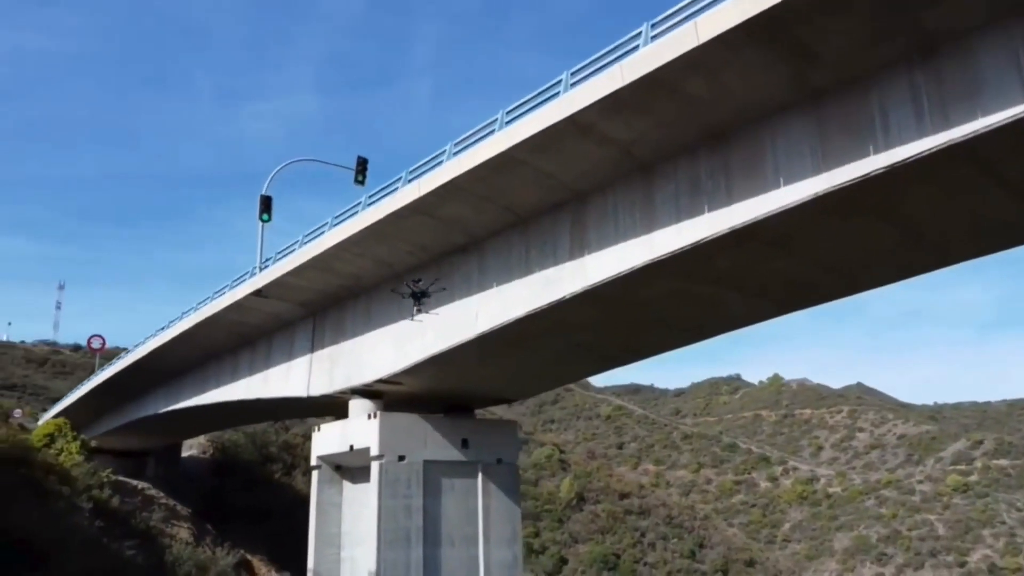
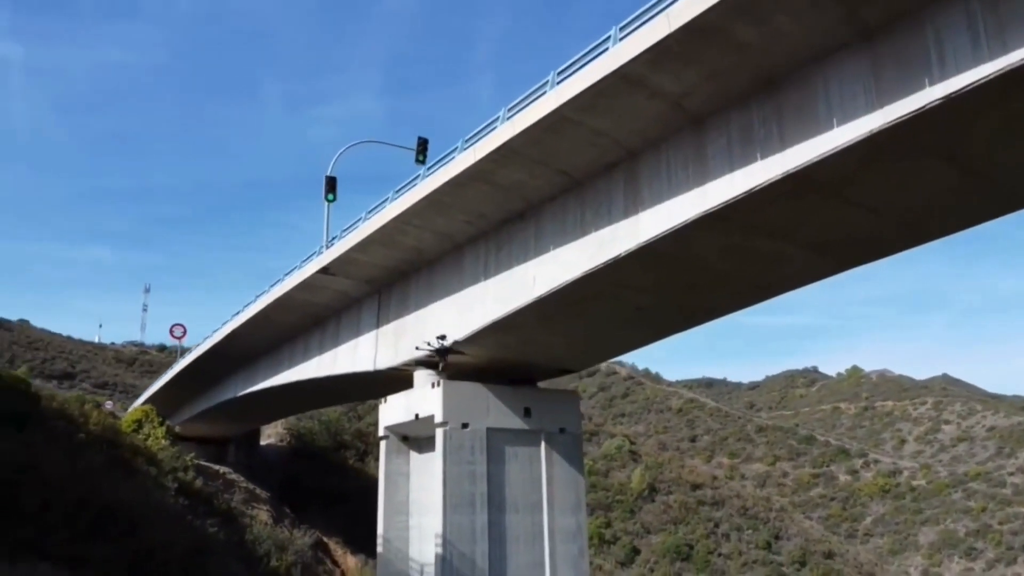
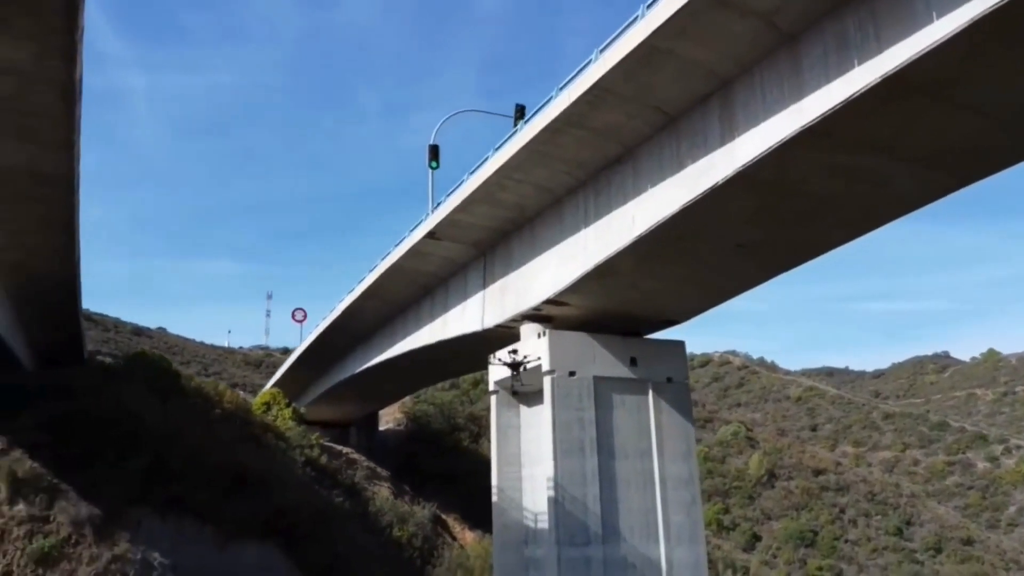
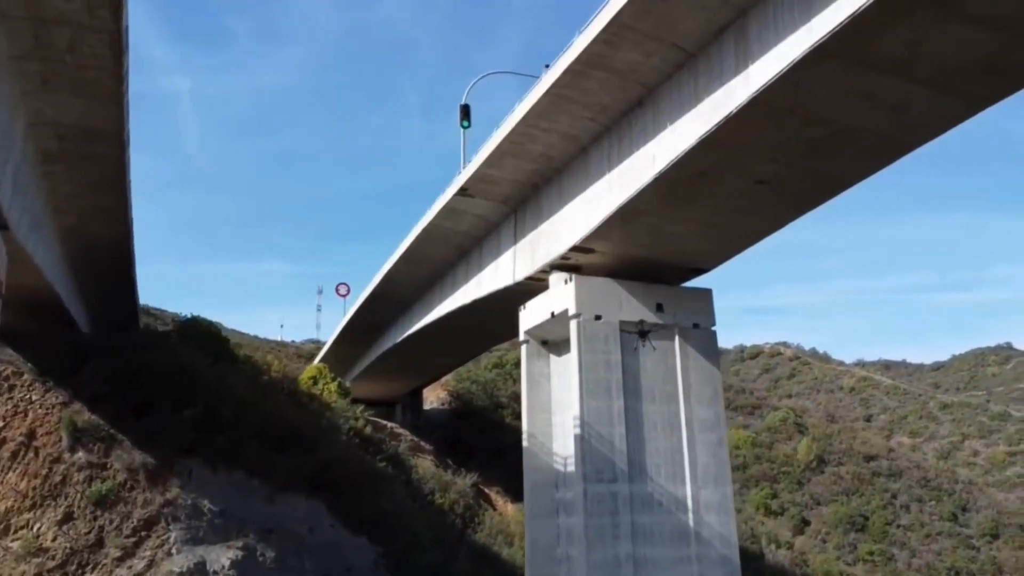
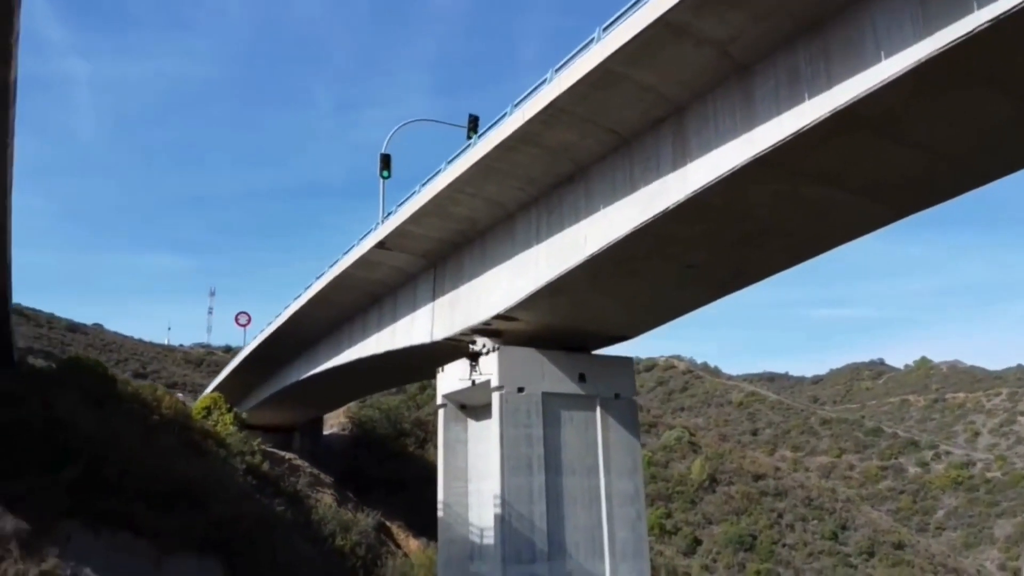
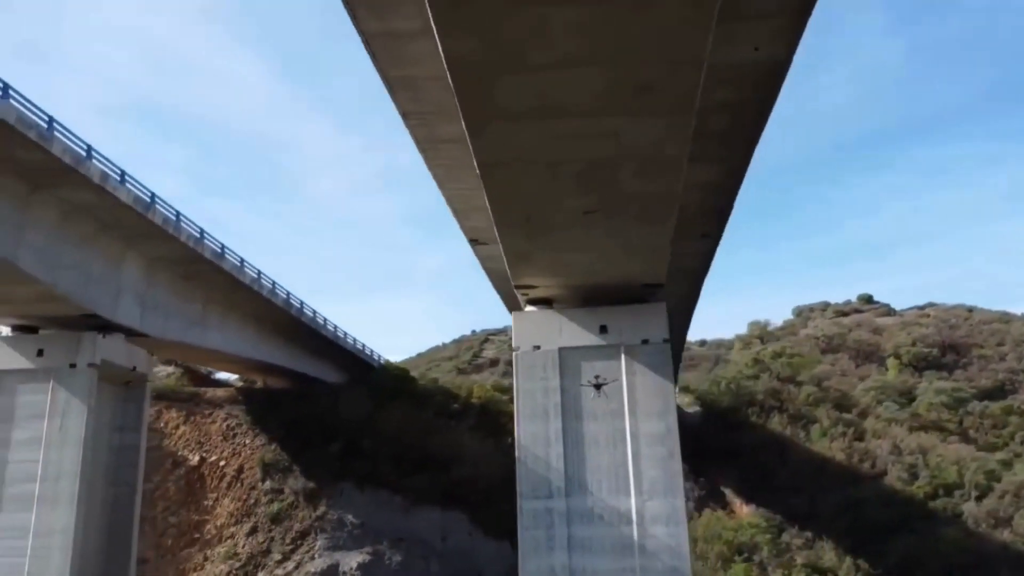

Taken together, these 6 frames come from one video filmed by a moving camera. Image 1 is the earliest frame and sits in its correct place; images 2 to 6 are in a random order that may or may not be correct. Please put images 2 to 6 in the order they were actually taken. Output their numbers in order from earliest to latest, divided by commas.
2, 5, 3, 4, 6
